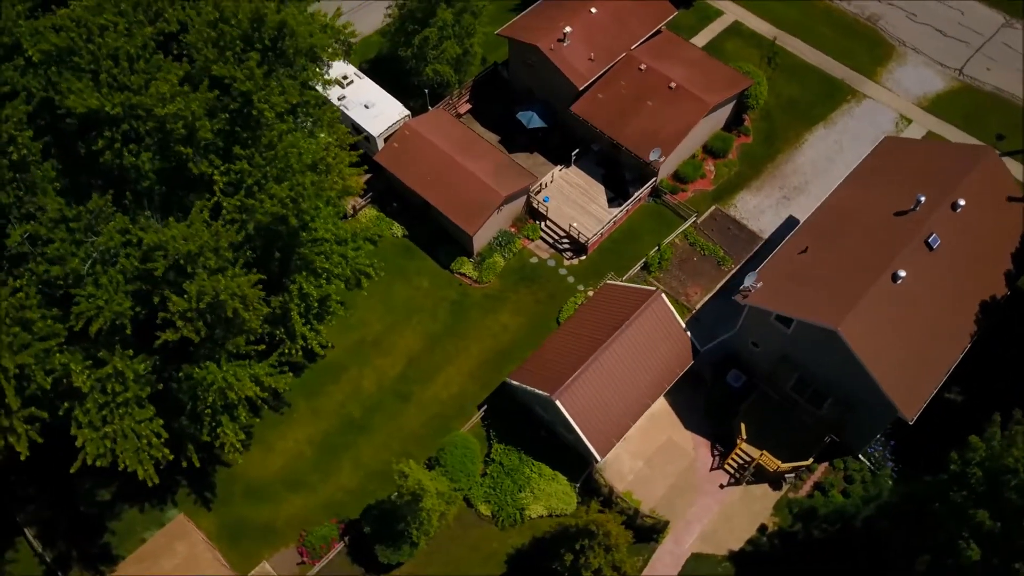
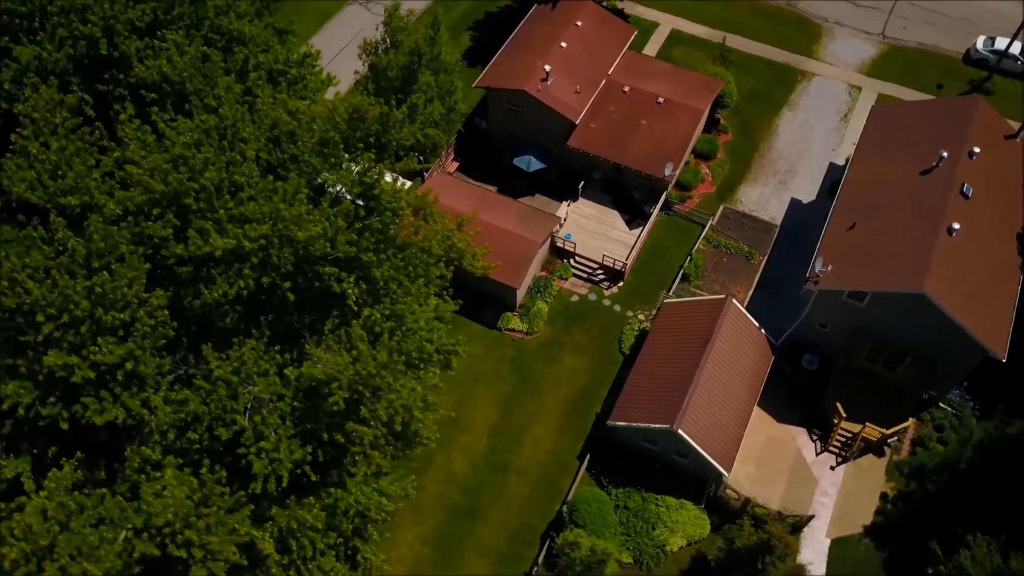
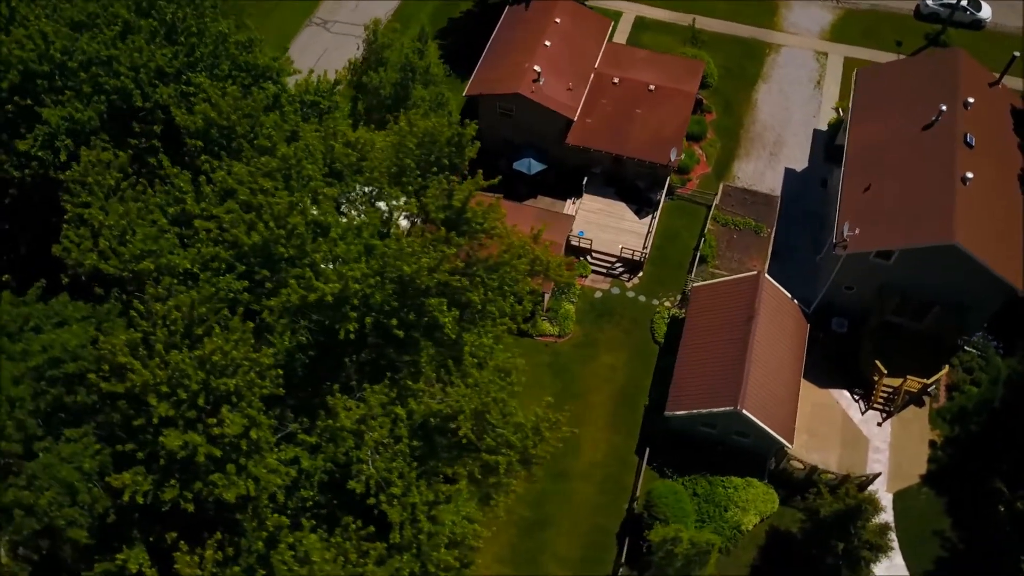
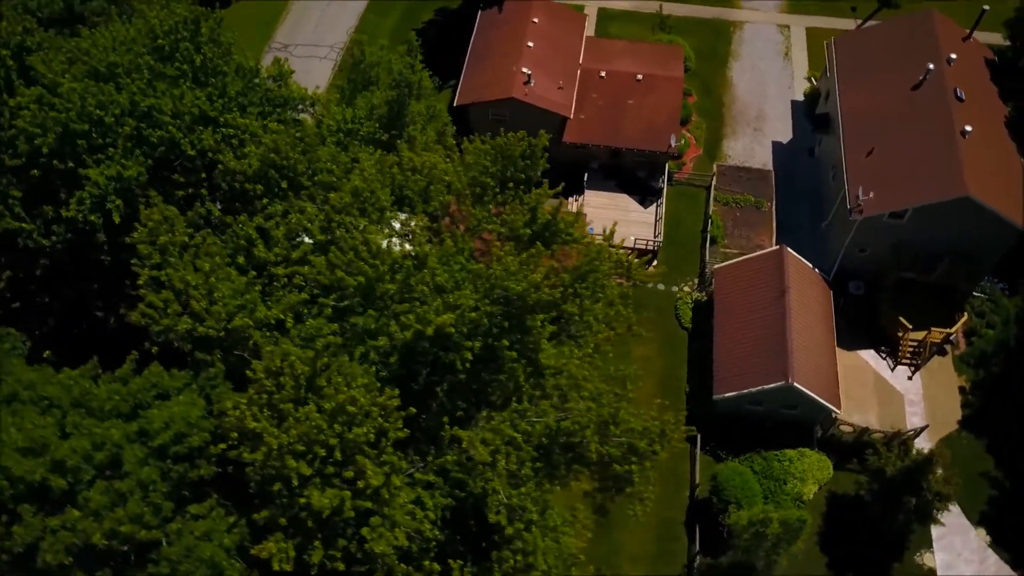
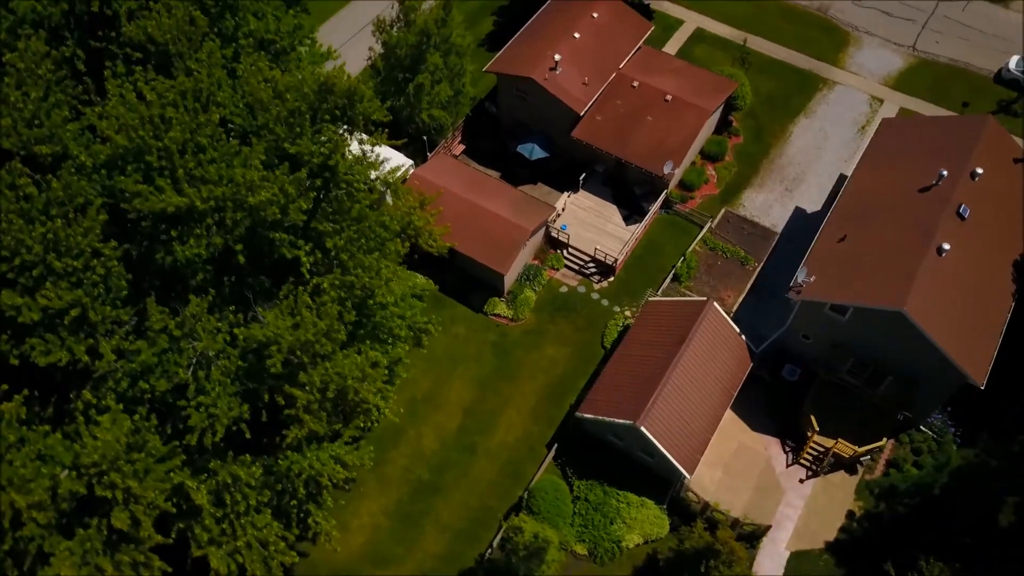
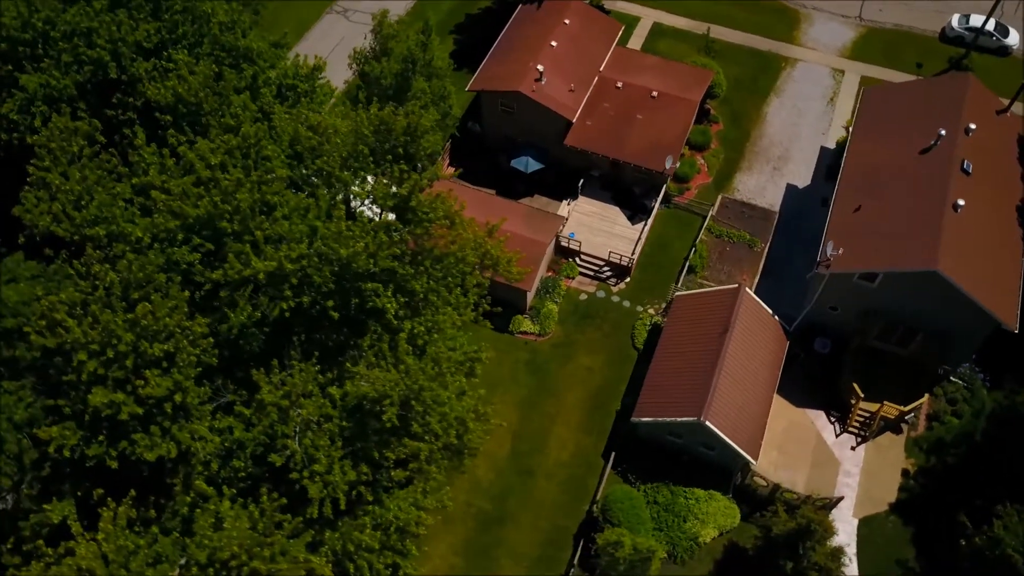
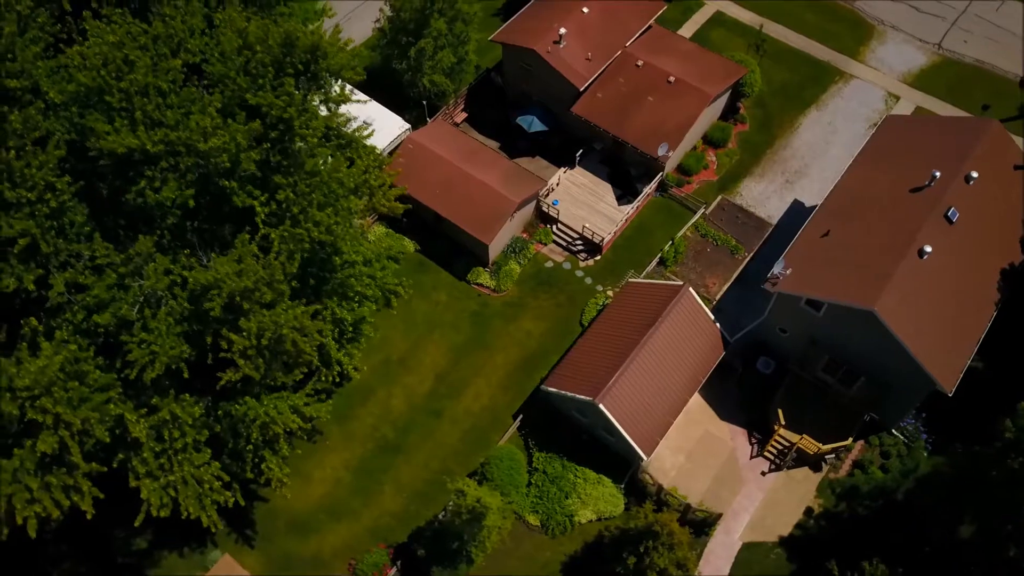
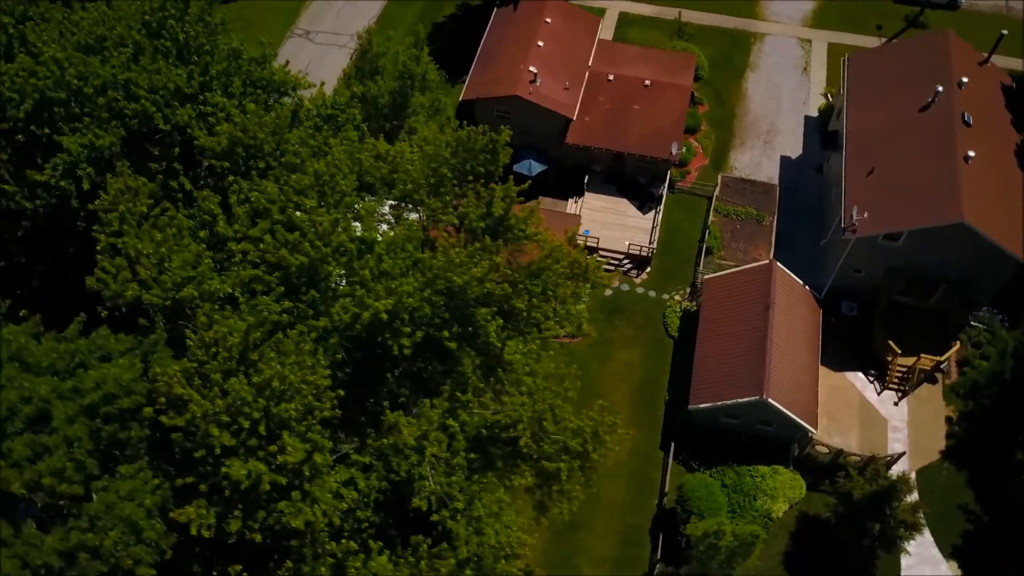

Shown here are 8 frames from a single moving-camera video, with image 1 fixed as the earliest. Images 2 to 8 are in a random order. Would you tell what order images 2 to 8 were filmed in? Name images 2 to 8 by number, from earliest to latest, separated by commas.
7, 5, 2, 6, 3, 8, 4
